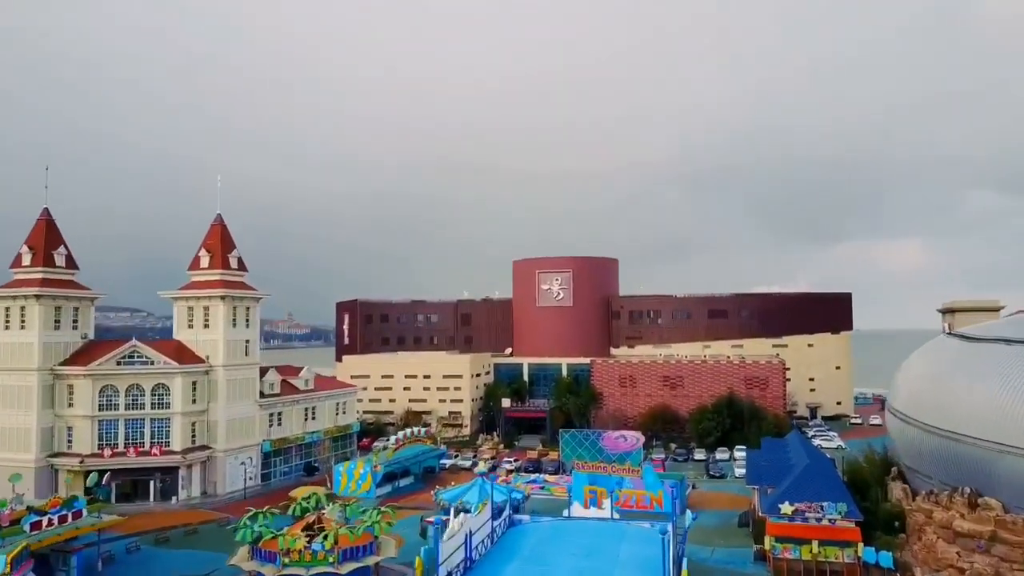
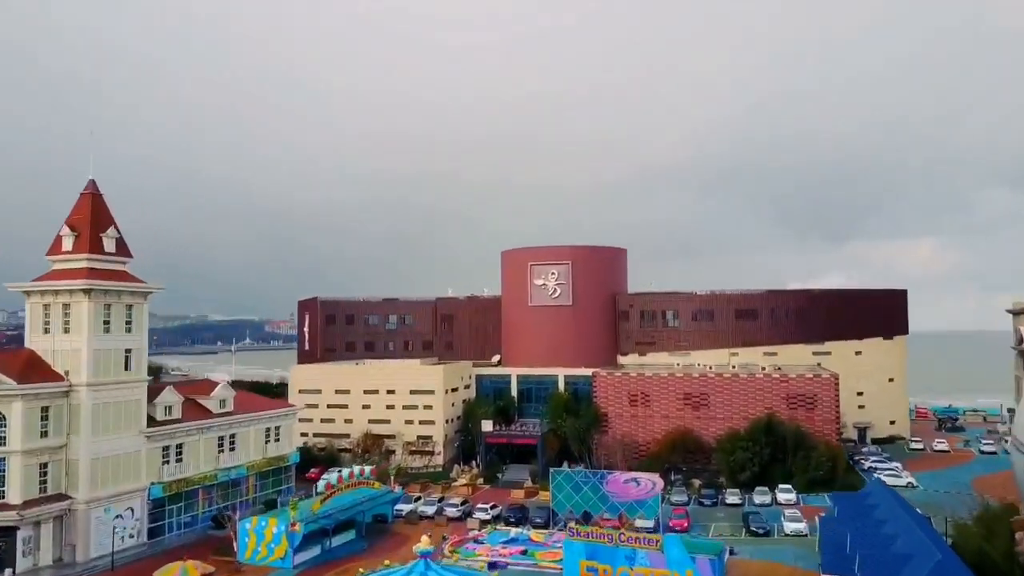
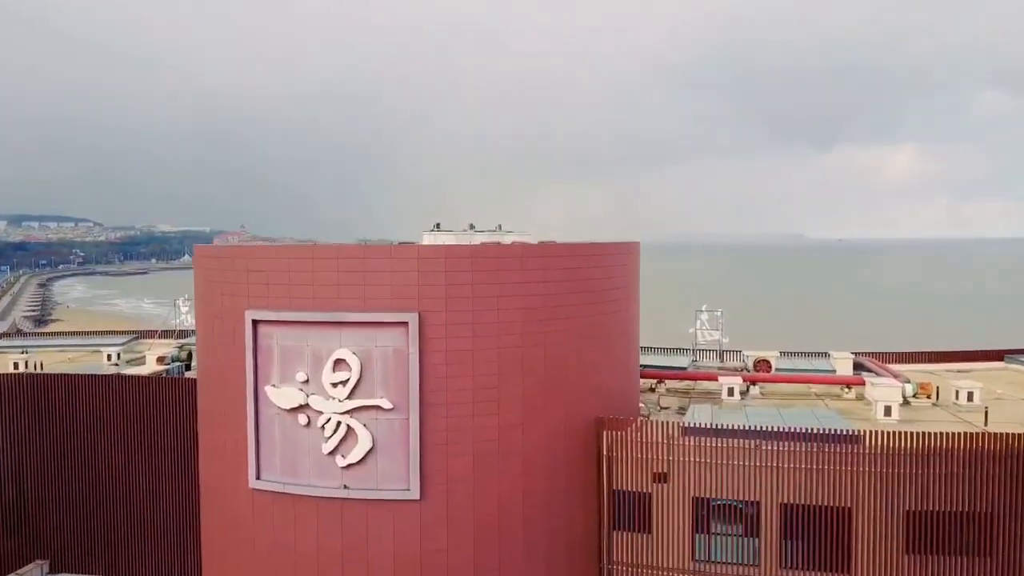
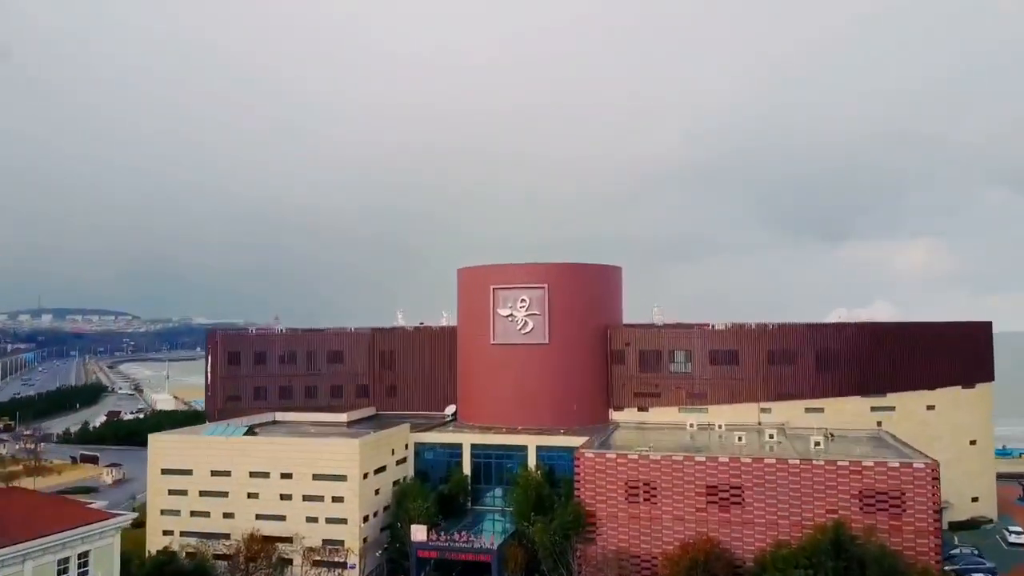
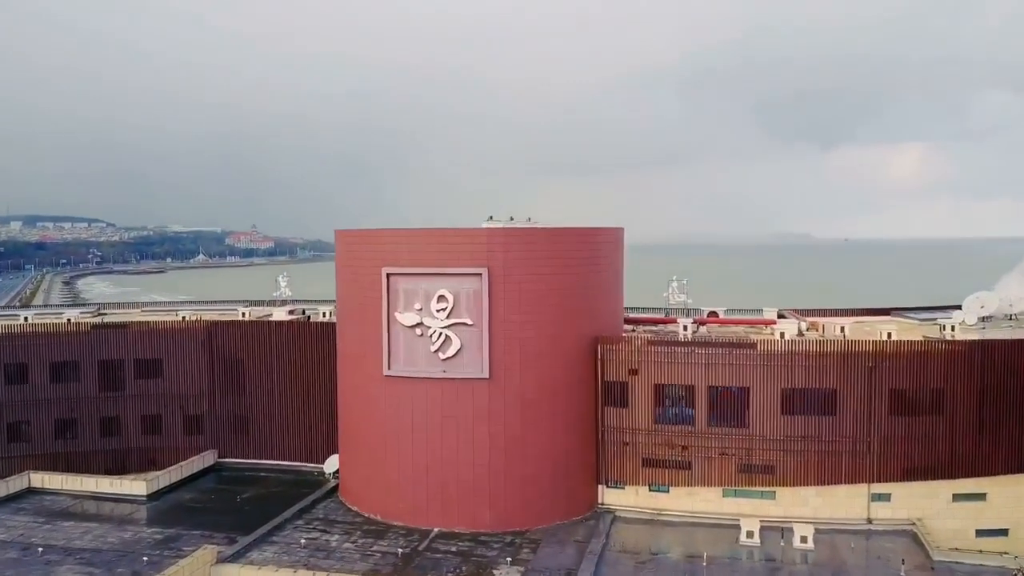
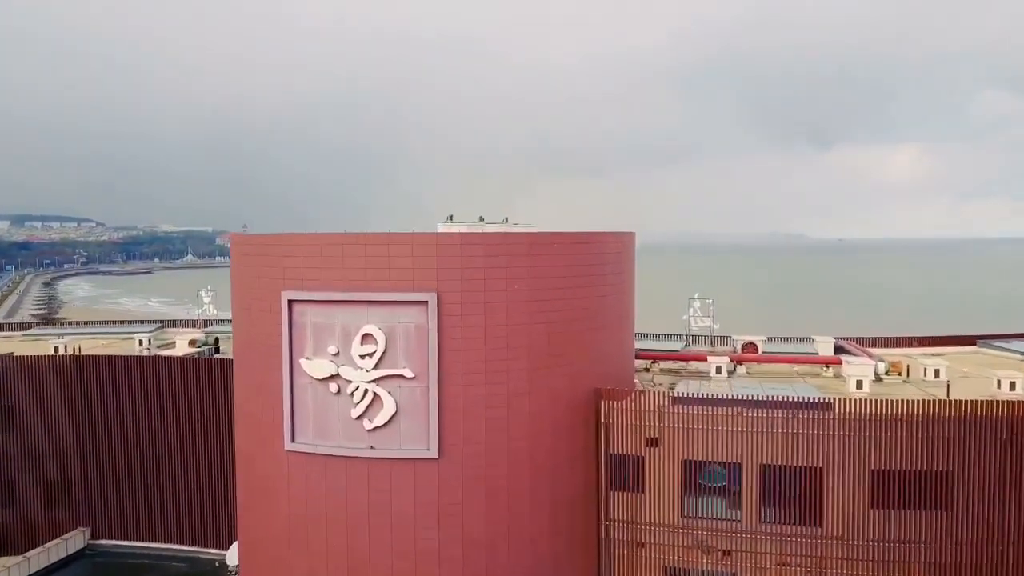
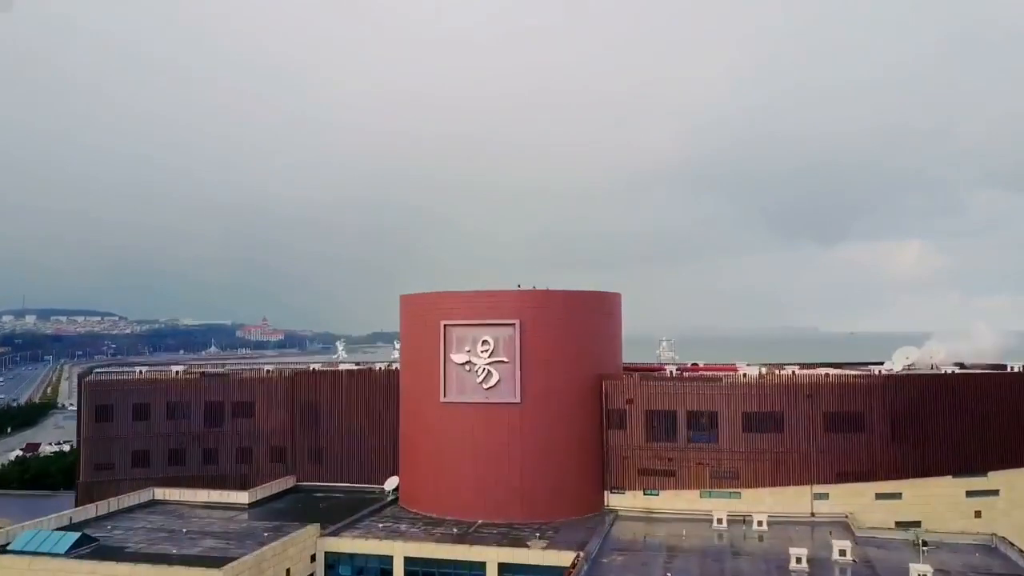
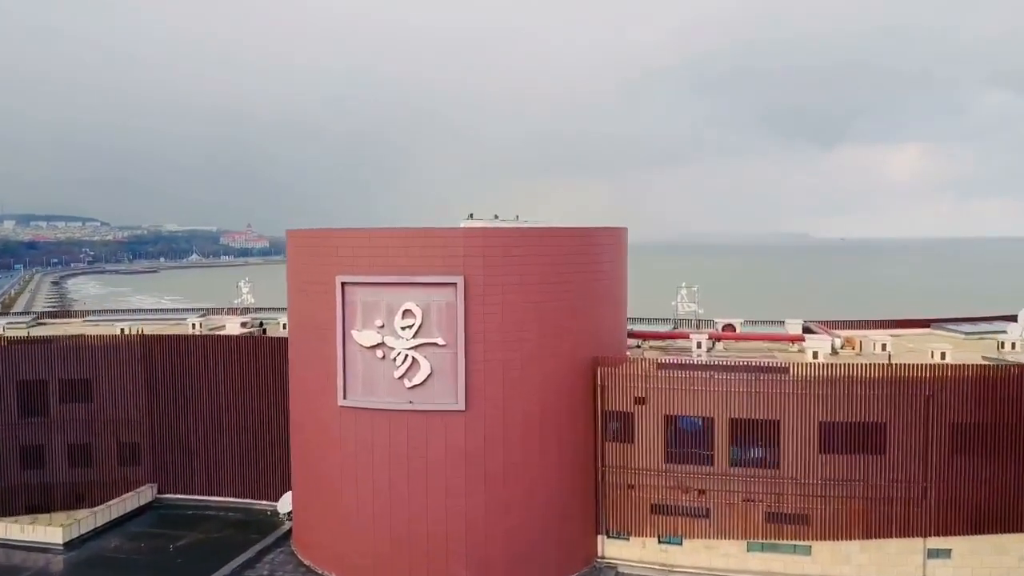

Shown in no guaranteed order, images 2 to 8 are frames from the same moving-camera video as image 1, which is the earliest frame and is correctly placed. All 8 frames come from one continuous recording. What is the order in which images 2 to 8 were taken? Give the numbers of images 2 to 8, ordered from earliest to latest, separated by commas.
2, 4, 7, 5, 8, 6, 3
